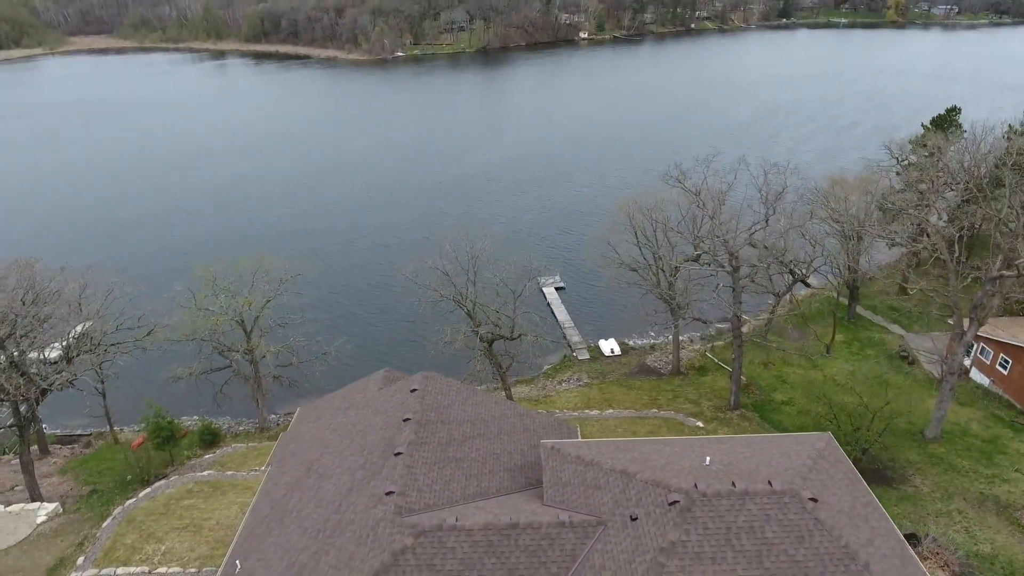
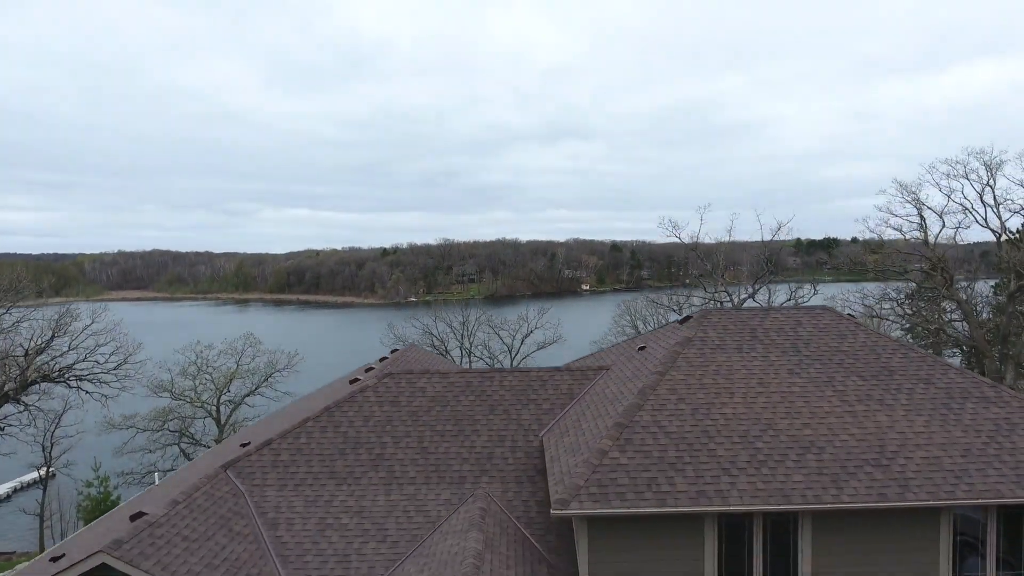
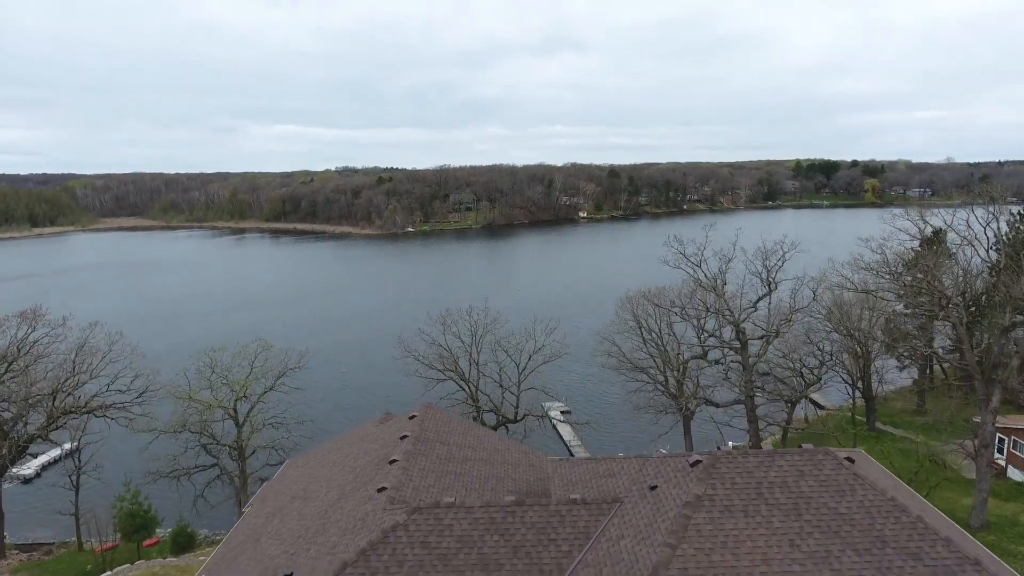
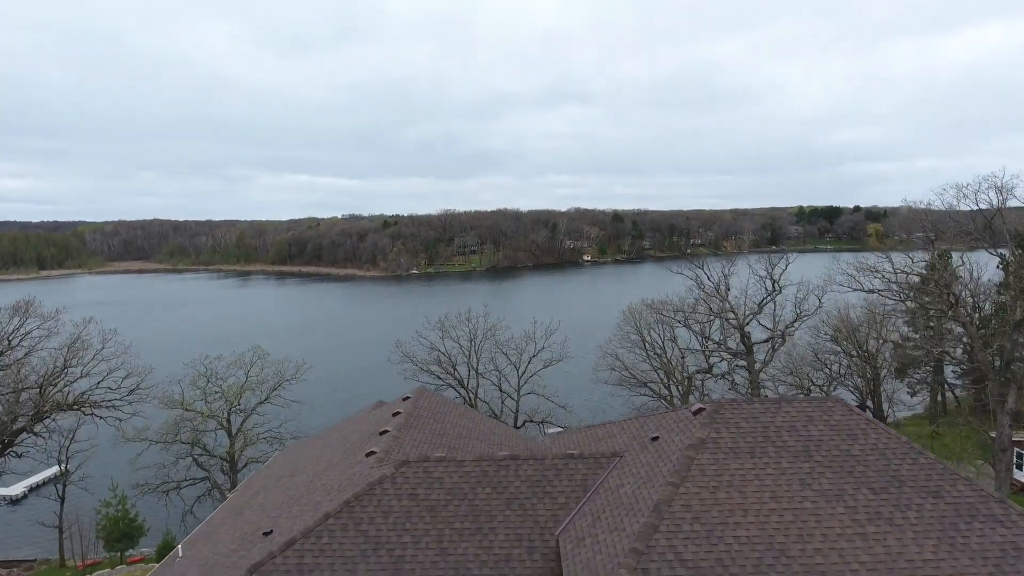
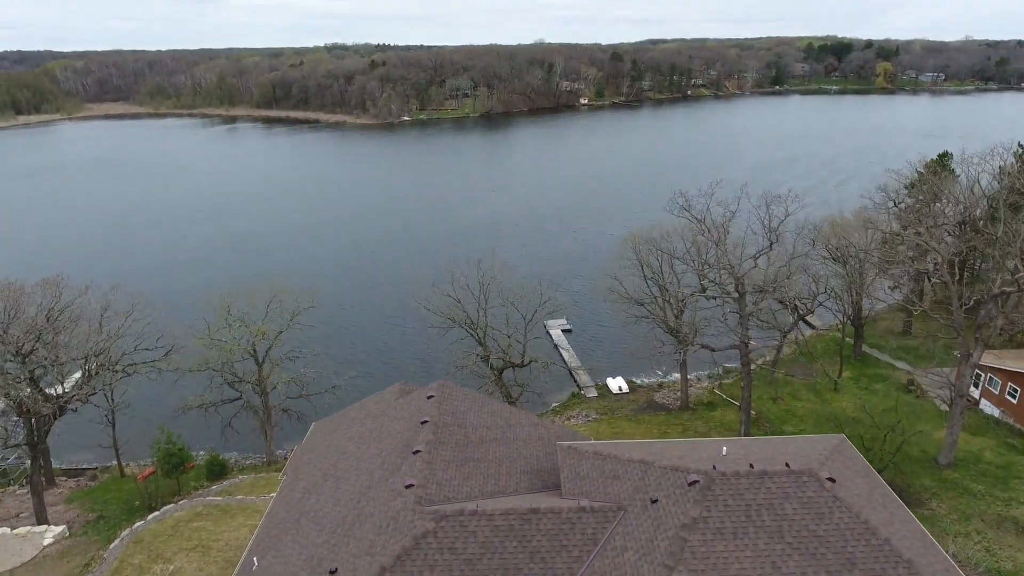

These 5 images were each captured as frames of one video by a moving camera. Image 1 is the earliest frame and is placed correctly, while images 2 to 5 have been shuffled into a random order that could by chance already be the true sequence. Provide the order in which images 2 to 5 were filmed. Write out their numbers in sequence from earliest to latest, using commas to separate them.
5, 3, 4, 2
